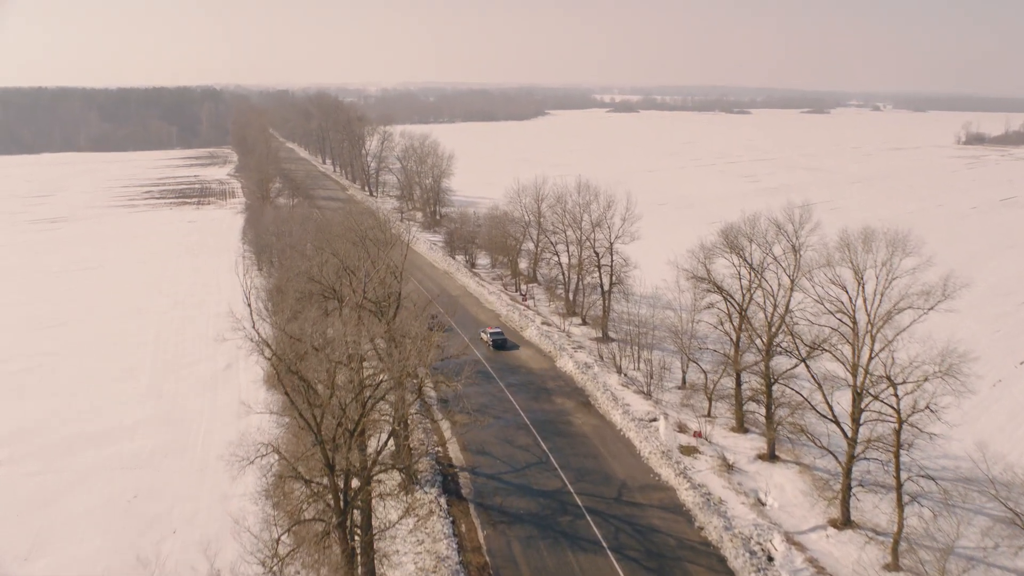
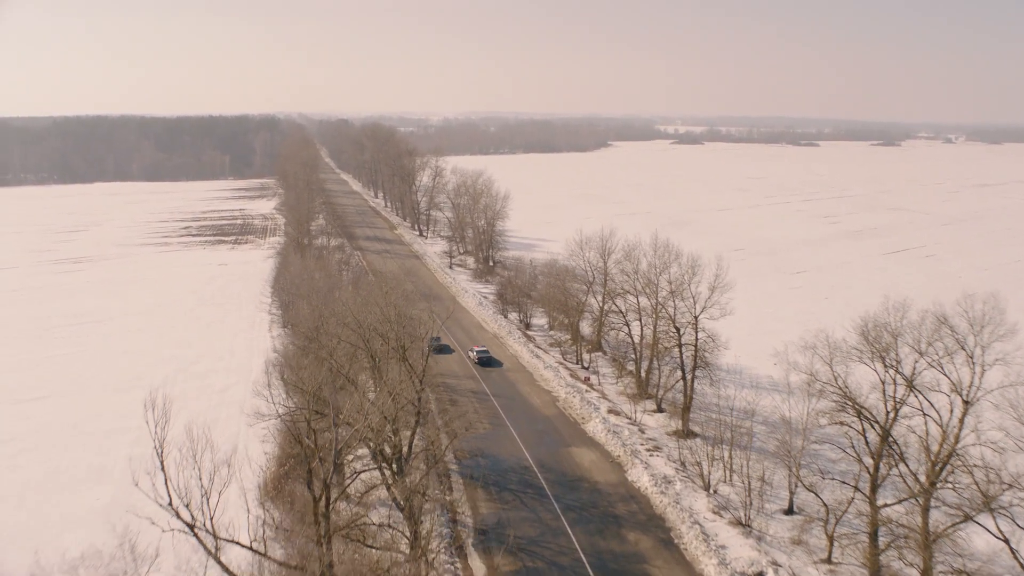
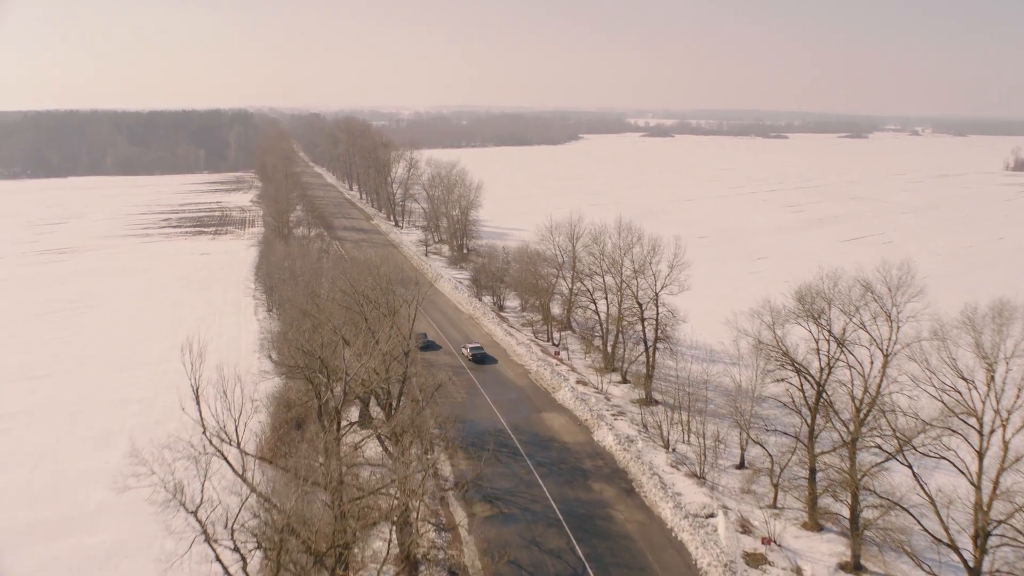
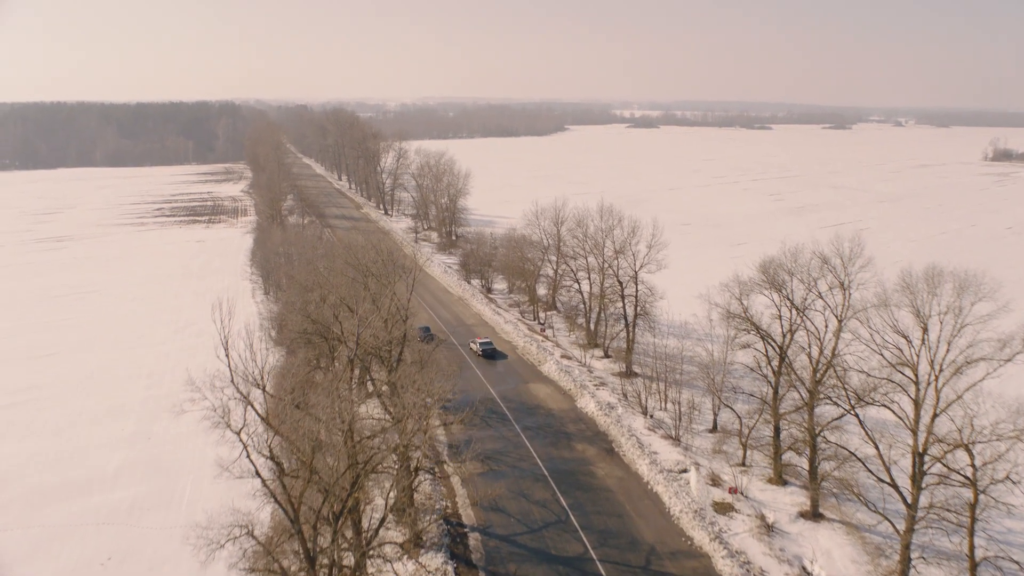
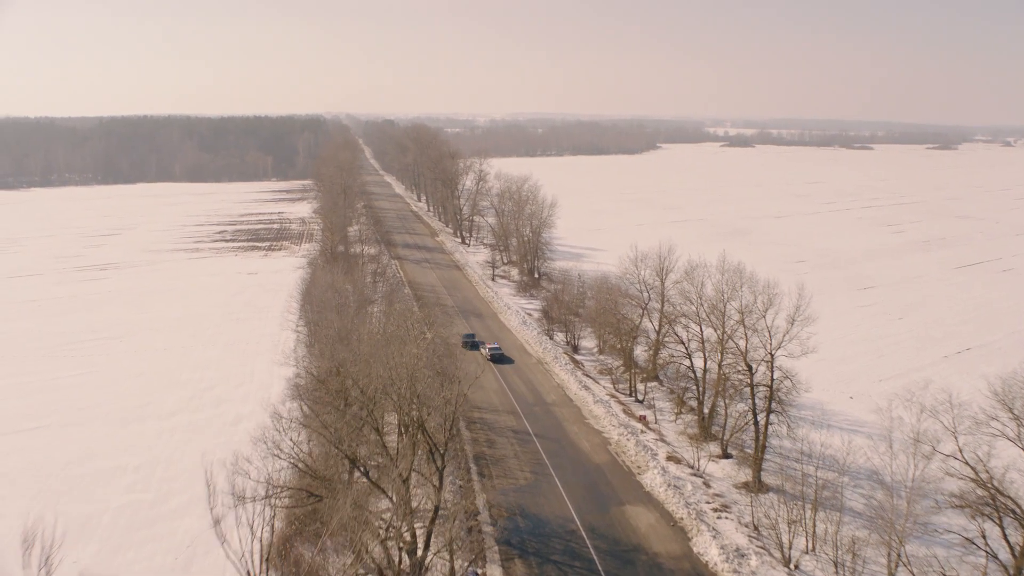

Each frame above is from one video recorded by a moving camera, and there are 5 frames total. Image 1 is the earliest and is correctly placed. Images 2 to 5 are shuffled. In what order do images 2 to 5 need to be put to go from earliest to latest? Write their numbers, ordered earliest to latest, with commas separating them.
4, 3, 2, 5
